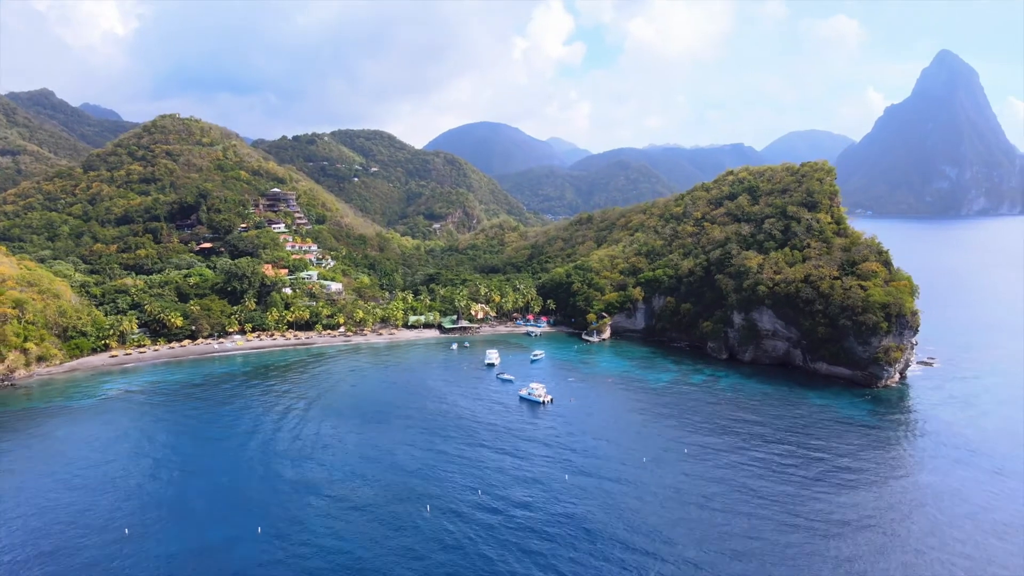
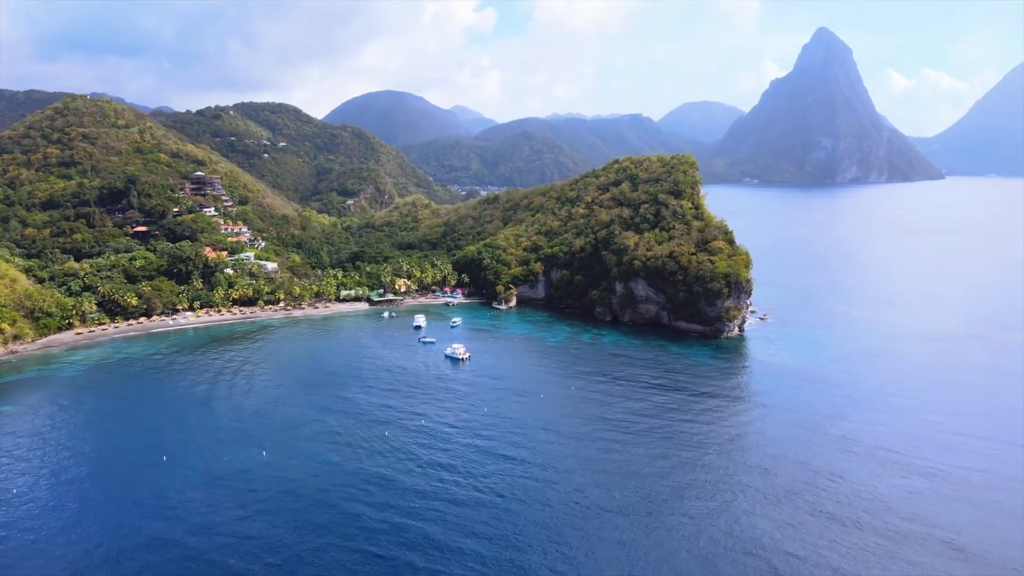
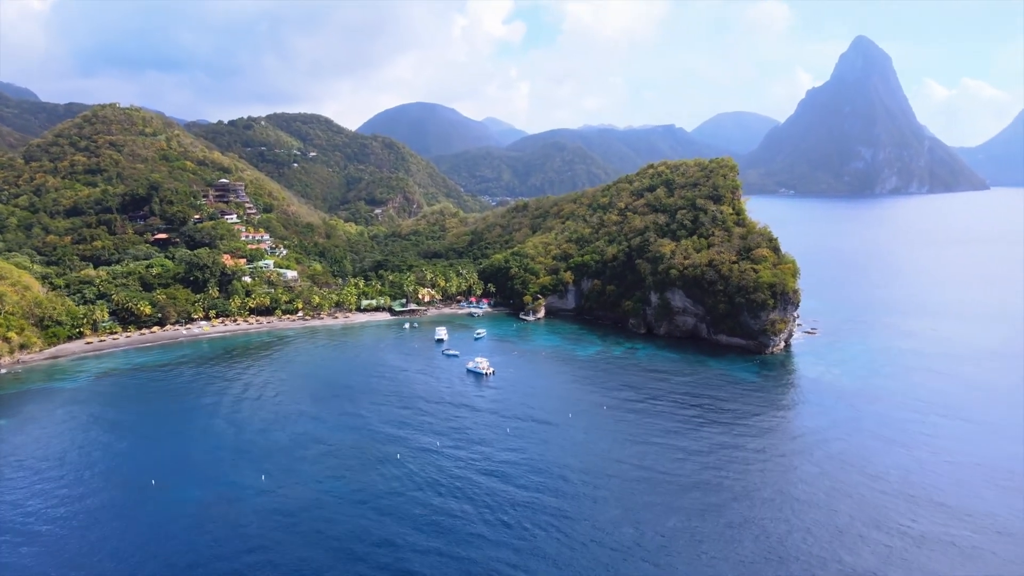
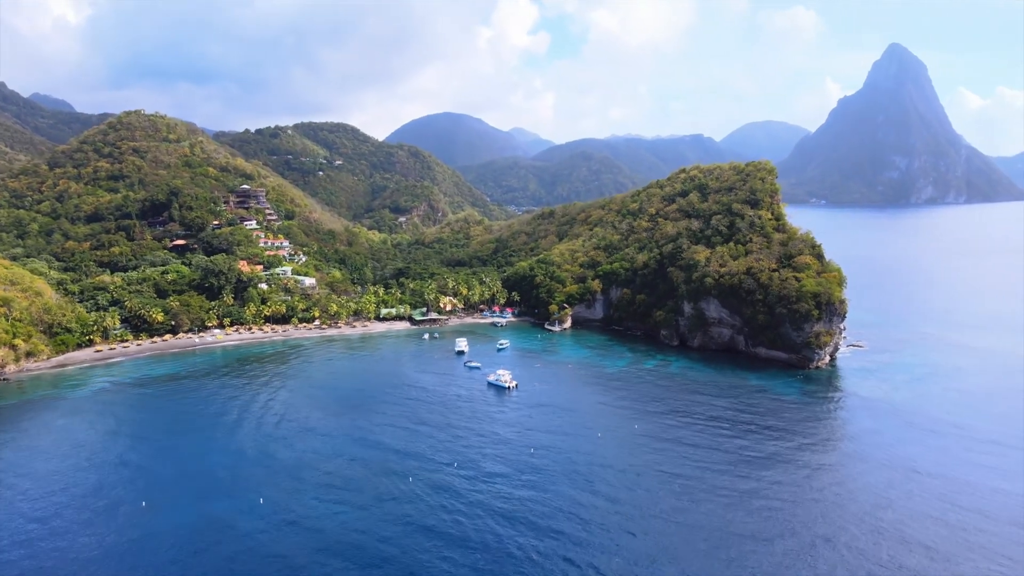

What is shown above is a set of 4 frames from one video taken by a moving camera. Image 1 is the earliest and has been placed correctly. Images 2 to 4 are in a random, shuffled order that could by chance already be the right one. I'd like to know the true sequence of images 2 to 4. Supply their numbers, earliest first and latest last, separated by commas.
4, 3, 2
